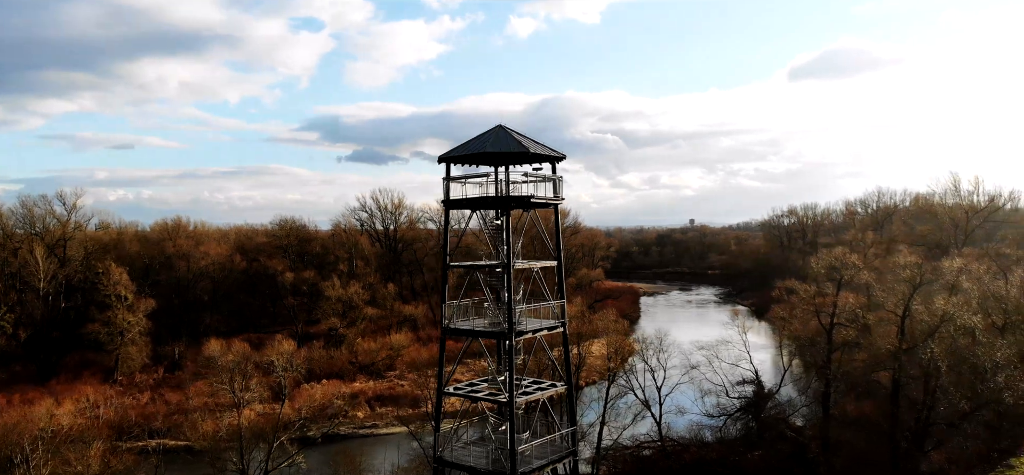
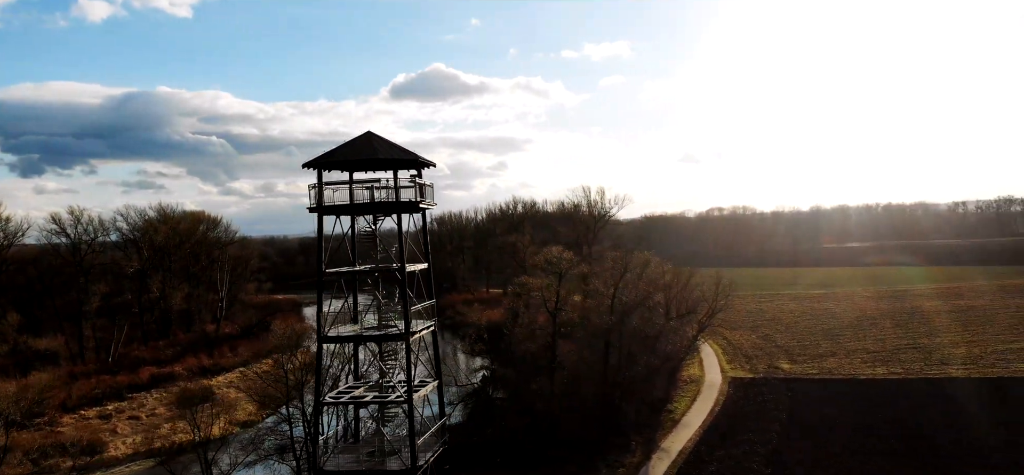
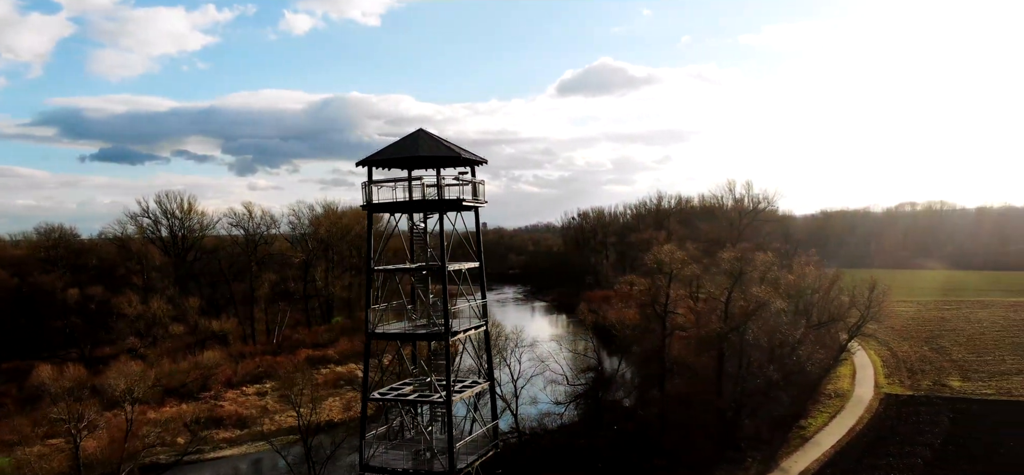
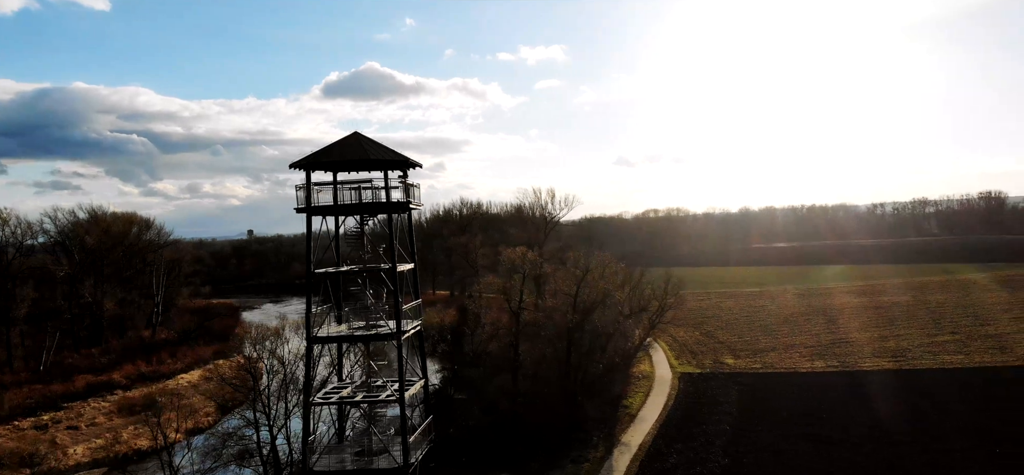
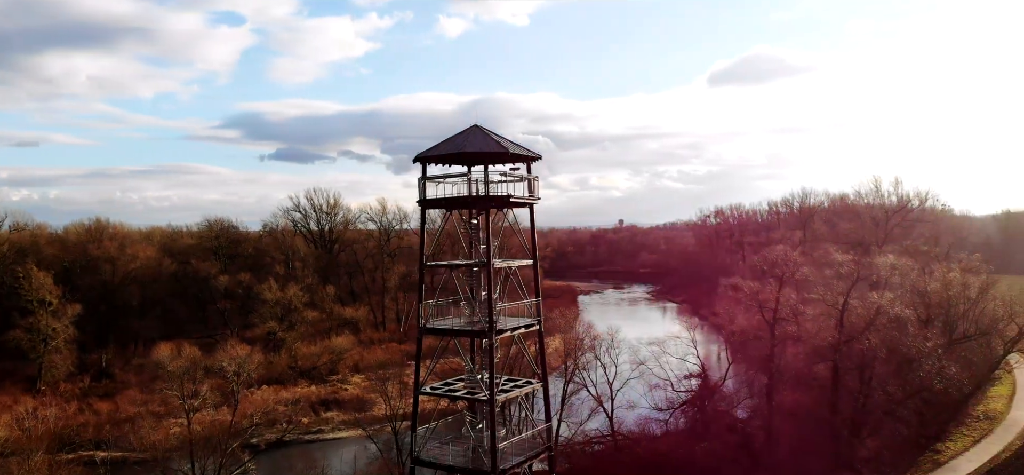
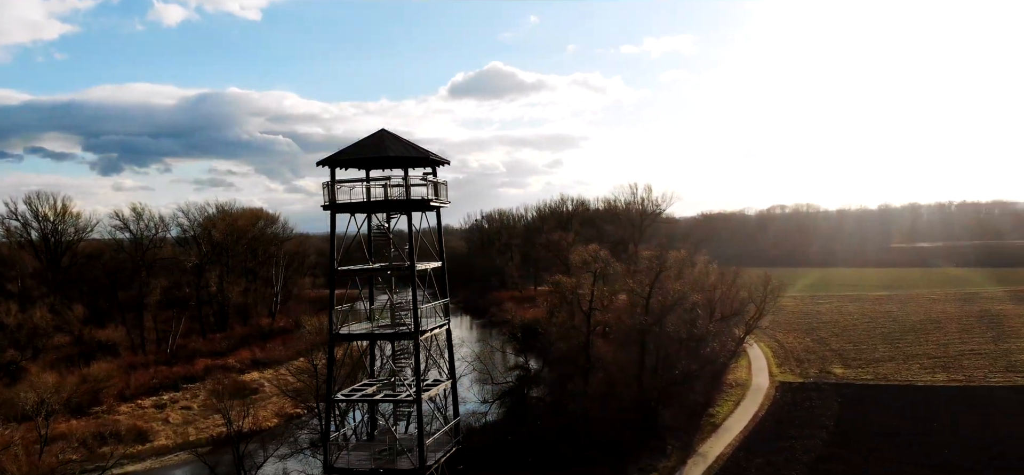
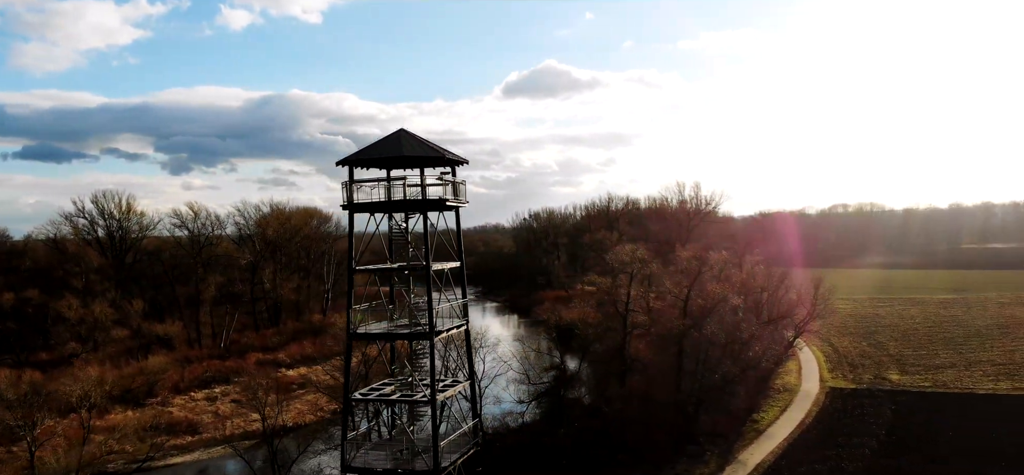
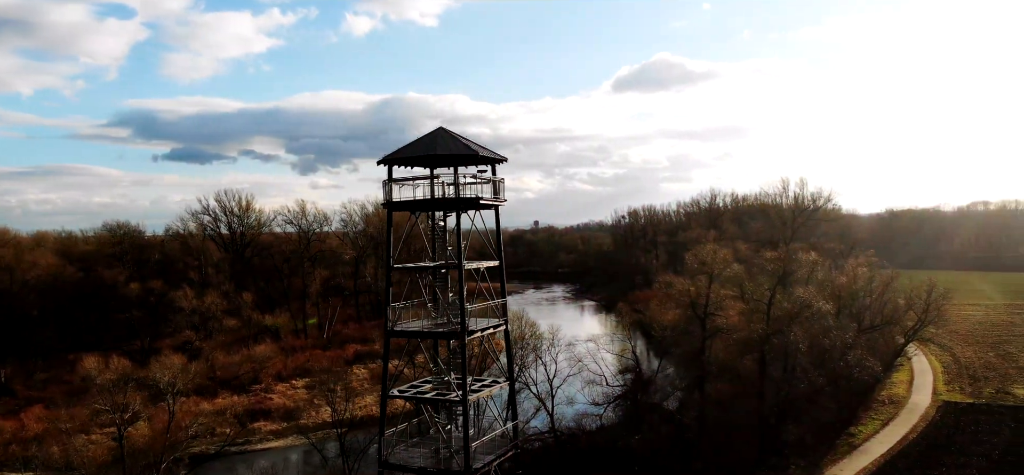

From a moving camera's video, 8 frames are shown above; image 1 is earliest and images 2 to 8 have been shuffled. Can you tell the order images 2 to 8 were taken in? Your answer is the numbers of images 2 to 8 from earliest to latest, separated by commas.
5, 8, 3, 7, 6, 2, 4
